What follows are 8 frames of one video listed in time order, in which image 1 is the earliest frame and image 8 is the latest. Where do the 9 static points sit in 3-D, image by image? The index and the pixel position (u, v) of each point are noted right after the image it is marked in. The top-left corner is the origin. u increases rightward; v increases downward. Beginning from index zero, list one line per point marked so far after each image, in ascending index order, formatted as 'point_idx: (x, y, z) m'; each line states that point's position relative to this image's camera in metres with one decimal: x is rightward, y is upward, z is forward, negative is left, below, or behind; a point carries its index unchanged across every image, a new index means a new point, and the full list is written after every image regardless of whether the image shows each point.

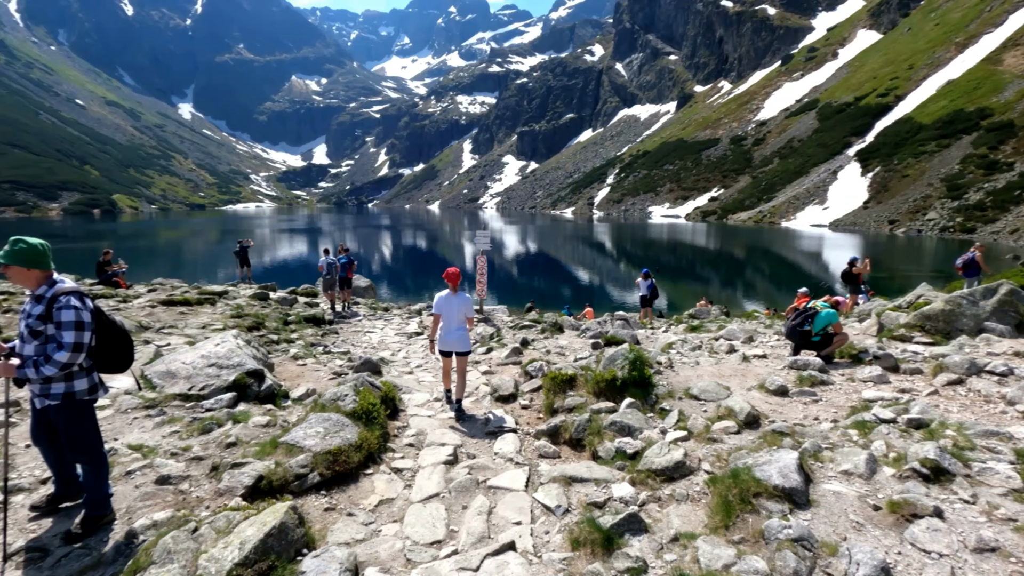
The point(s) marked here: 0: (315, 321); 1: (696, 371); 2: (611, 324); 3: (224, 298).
0: (-7.1, -1.2, +19.5) m
1: (+3.2, -1.4, +9.2) m
2: (+3.1, -1.2, +17.1) m
3: (-10.5, -0.4, +19.6) m
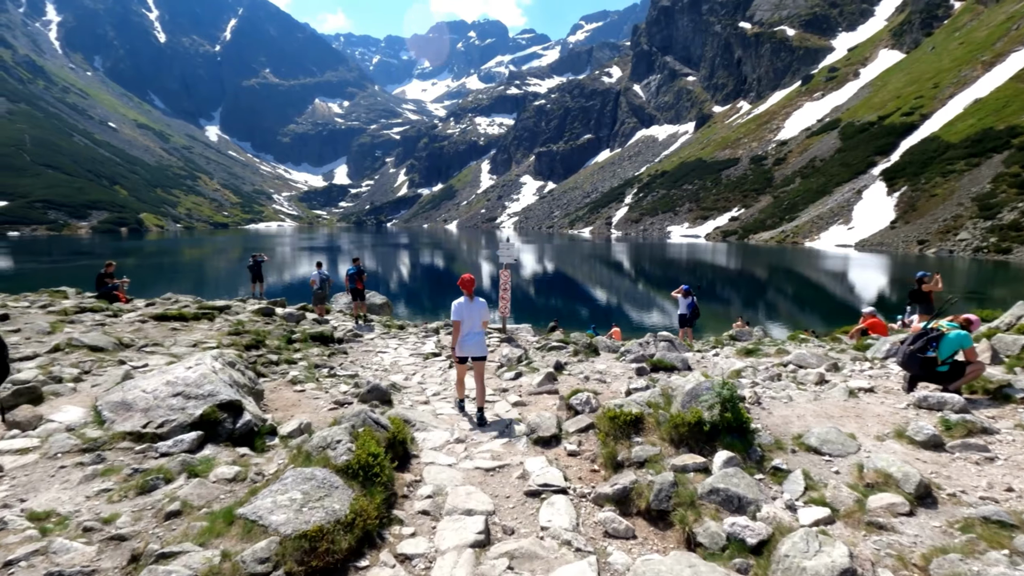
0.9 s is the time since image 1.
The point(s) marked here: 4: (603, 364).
0: (-6.2, -1.7, +17.7) m
1: (+3.7, -1.6, +7.1) m
2: (+4.0, -1.7, +15.0) m
3: (-9.6, -0.9, +17.9) m
4: (+2.4, -2.0, +13.9) m
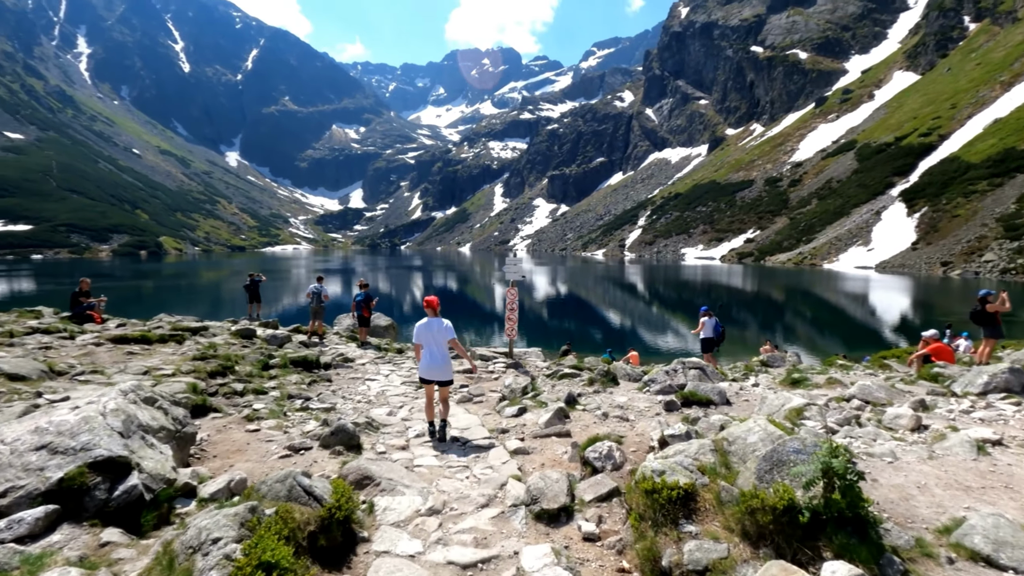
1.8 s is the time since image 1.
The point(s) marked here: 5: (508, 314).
0: (-6.0, -2.3, +15.8) m
1: (+3.7, -1.7, +4.9) m
2: (+4.1, -2.1, +12.8) m
3: (-9.4, -1.5, +16.1) m
4: (+2.5, -2.4, +11.8) m
5: (-0.1, -0.9, +19.2) m
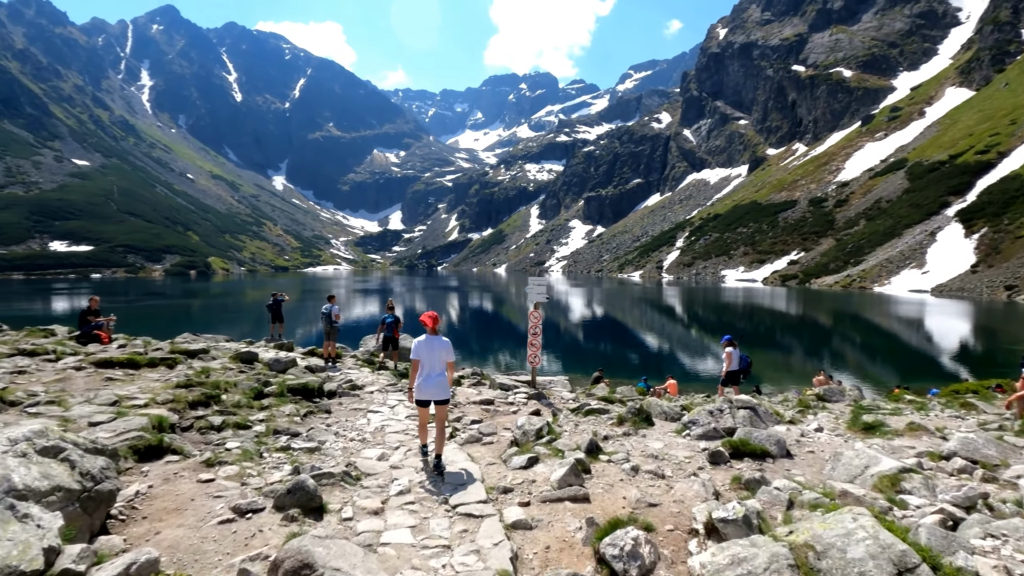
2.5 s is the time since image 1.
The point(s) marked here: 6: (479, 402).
0: (-5.5, -2.9, +14.4) m
1: (+3.5, -1.9, +3.0) m
2: (+4.4, -2.6, +10.8) m
3: (-8.8, -2.0, +15.0) m
4: (+2.7, -2.9, +9.8) m
5: (+0.6, -1.6, +17.5) m
6: (-1.0, -3.4, +16.1) m
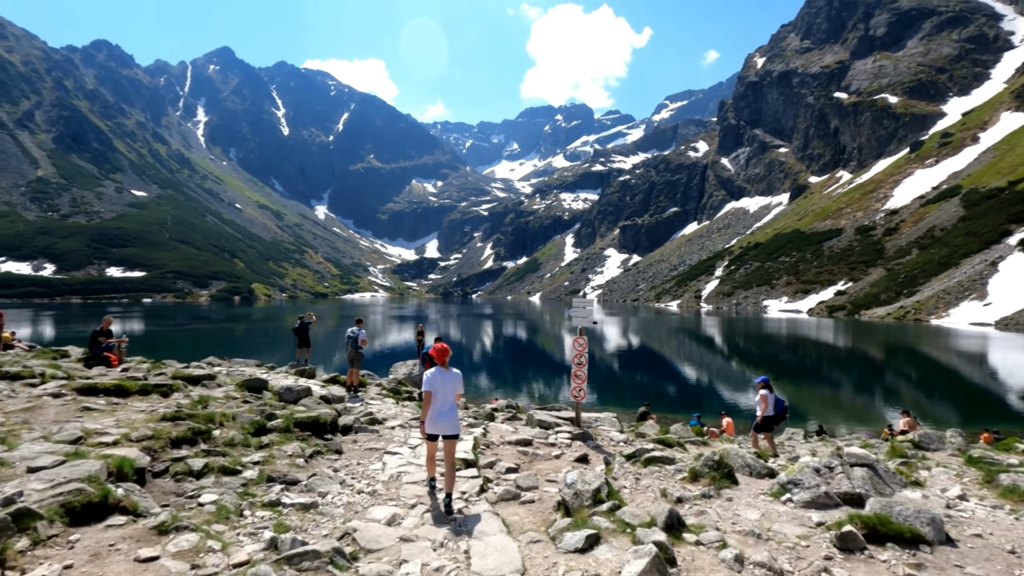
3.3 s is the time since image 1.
0: (-4.5, -3.3, +12.5) m
1: (+3.7, -1.8, +0.6) m
2: (+5.1, -2.9, +8.3) m
3: (-7.8, -2.5, +13.3) m
4: (+3.4, -3.1, +7.4) m
5: (+1.8, -2.3, +15.2) m
6: (+0.1, -4.0, +13.8) m
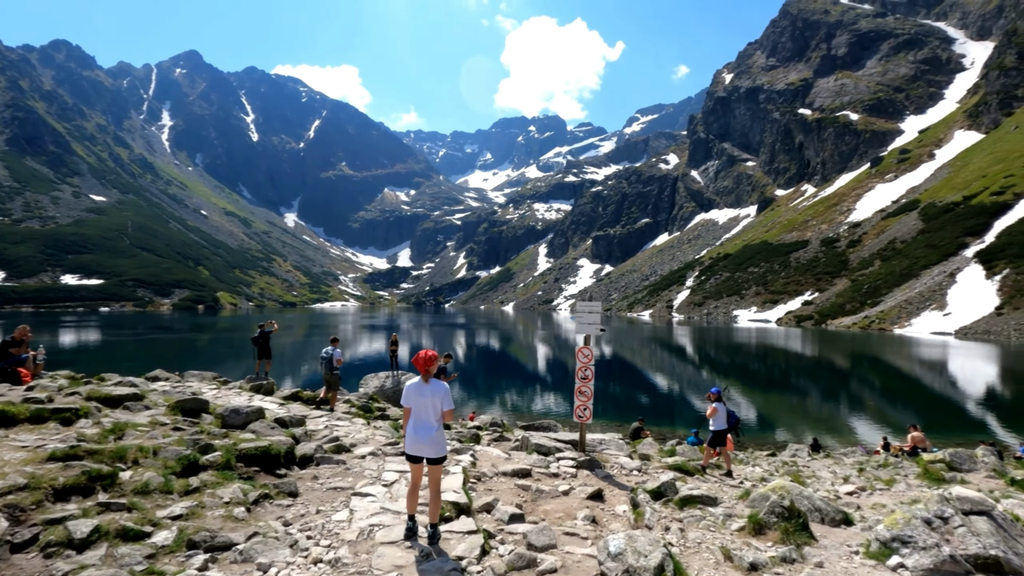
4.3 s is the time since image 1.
0: (-4.5, -3.3, +9.9) m
1: (+4.3, -1.6, -1.5) m
2: (+5.3, -2.9, +6.3) m
3: (-7.9, -2.5, +10.7) m
4: (+3.6, -3.1, +5.3) m
5: (+1.6, -2.3, +13.0) m
6: (0.0, -4.0, +11.5) m
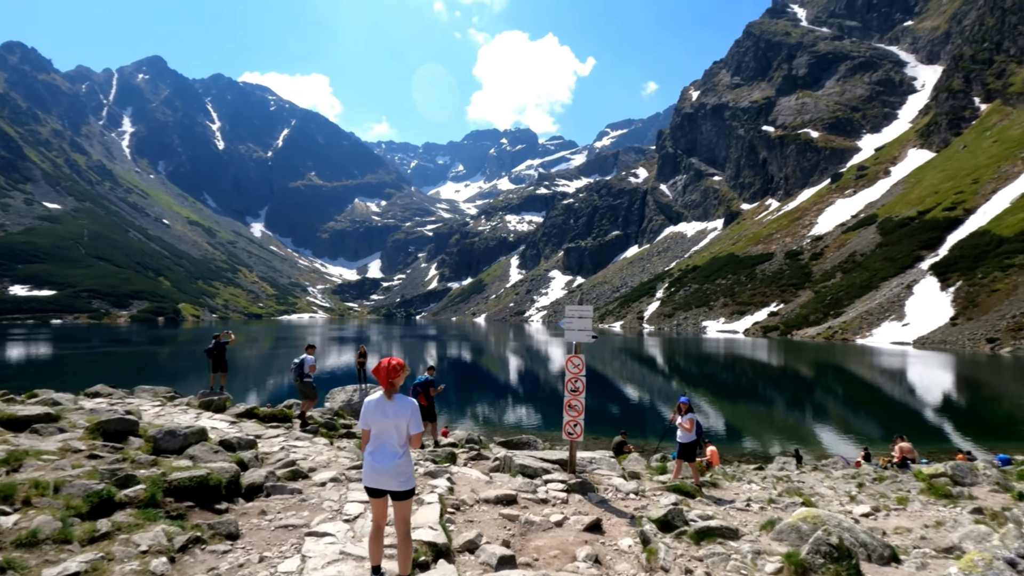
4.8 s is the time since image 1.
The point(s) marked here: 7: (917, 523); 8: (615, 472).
0: (-4.8, -3.3, +8.3) m
1: (+4.6, -1.4, -2.6) m
2: (+5.3, -2.8, +5.1) m
3: (-8.1, -2.4, +8.8) m
4: (+3.6, -2.9, +4.1) m
5: (+1.2, -2.4, +11.7) m
6: (-0.3, -4.0, +10.1) m
7: (+7.8, -4.5, +10.3) m
8: (+2.6, -4.5, +13.0) m
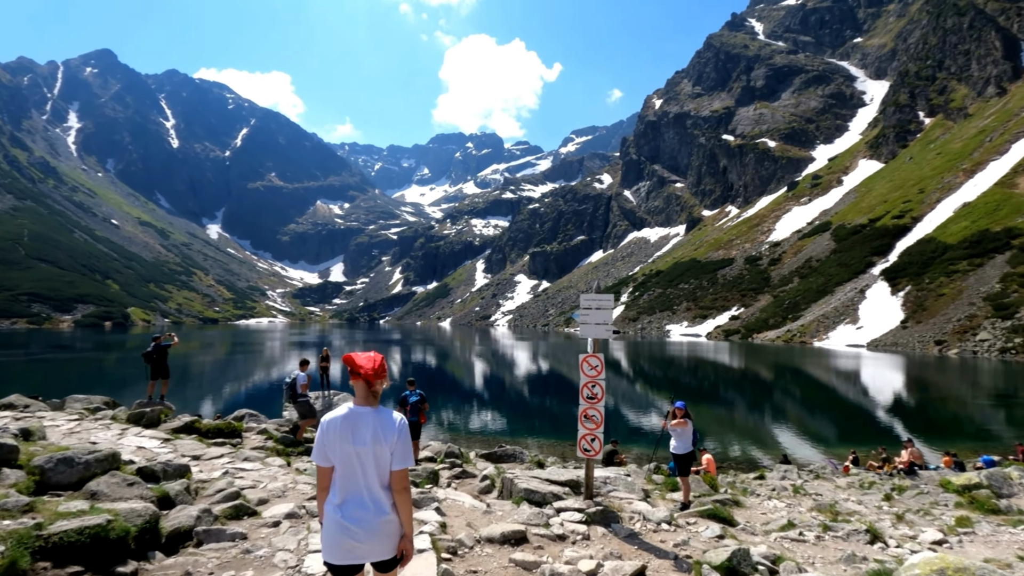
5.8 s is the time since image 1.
0: (-4.5, -2.9, +5.8) m
1: (+5.6, -1.0, -4.4) m
2: (+5.8, -2.5, +3.3) m
3: (-7.8, -2.1, +6.1) m
4: (+4.2, -2.6, +2.1) m
5: (+1.3, -2.1, +9.6) m
6: (-0.2, -3.7, +7.9) m
7: (+7.9, -4.2, +8.6) m
8: (+2.5, -4.2, +10.9) m
